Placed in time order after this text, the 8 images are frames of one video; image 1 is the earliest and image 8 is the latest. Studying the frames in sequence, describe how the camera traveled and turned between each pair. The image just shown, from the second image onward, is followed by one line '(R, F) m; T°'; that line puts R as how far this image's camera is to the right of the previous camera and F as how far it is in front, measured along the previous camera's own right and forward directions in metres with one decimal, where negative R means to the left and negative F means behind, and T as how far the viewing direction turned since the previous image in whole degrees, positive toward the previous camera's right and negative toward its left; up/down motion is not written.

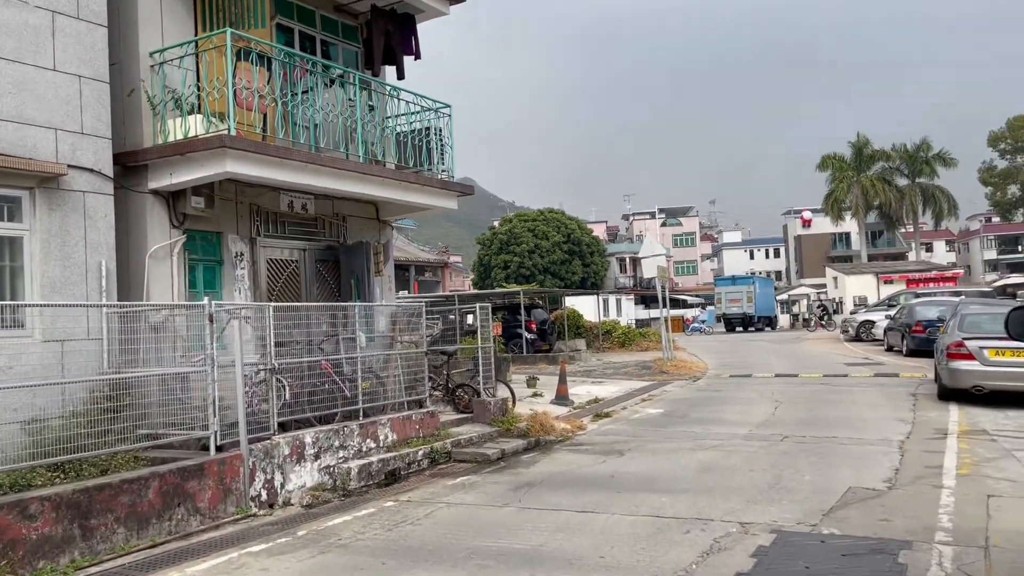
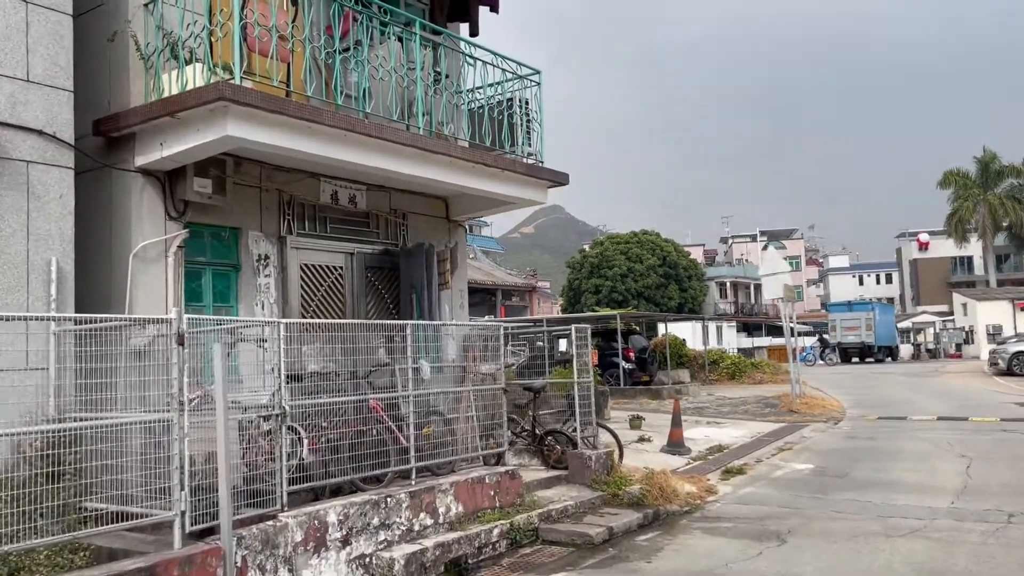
(-0.2, +2.5) m; -6°
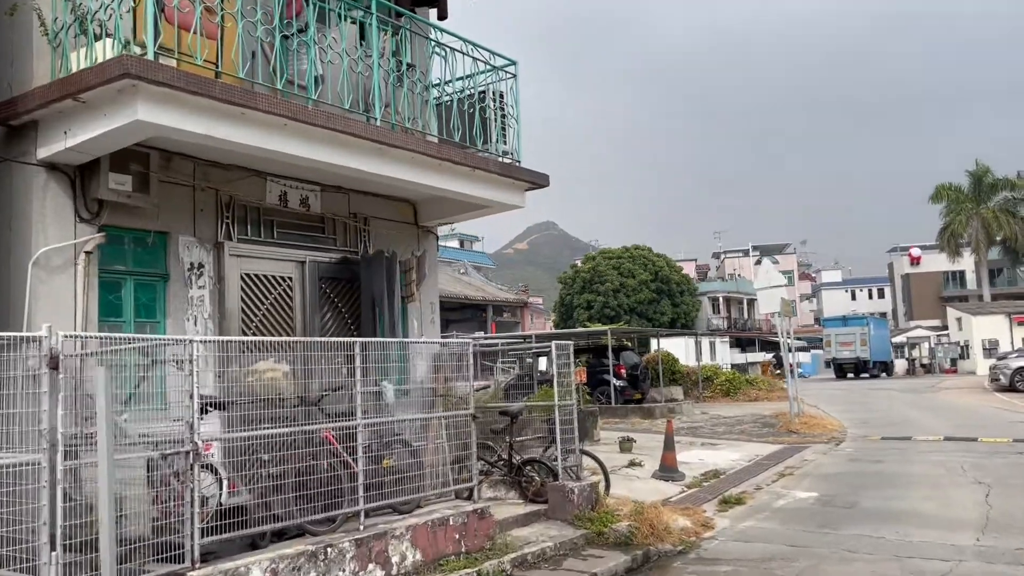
(+0.2, +0.8) m; +1°
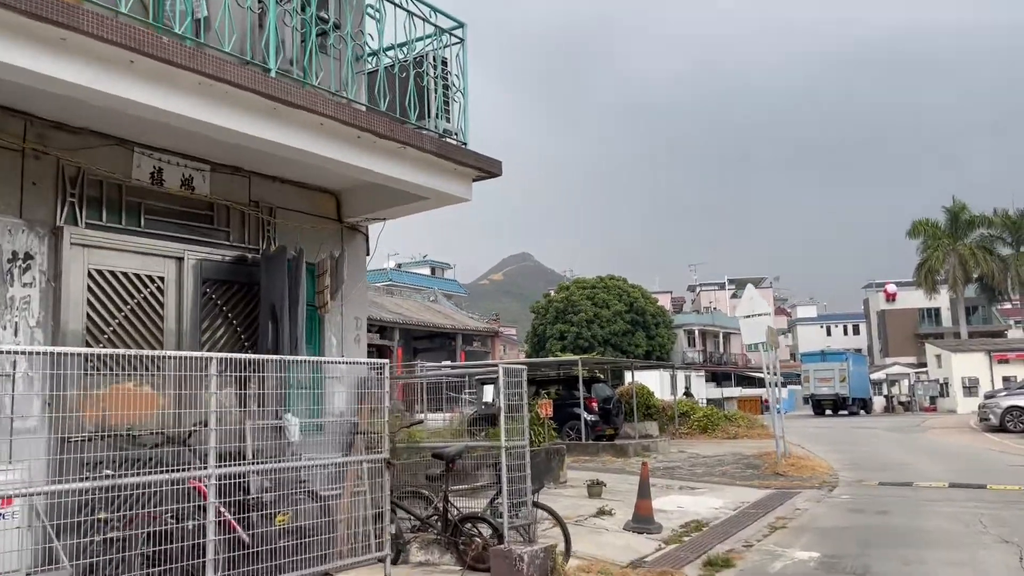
(+0.3, +1.5) m; +2°
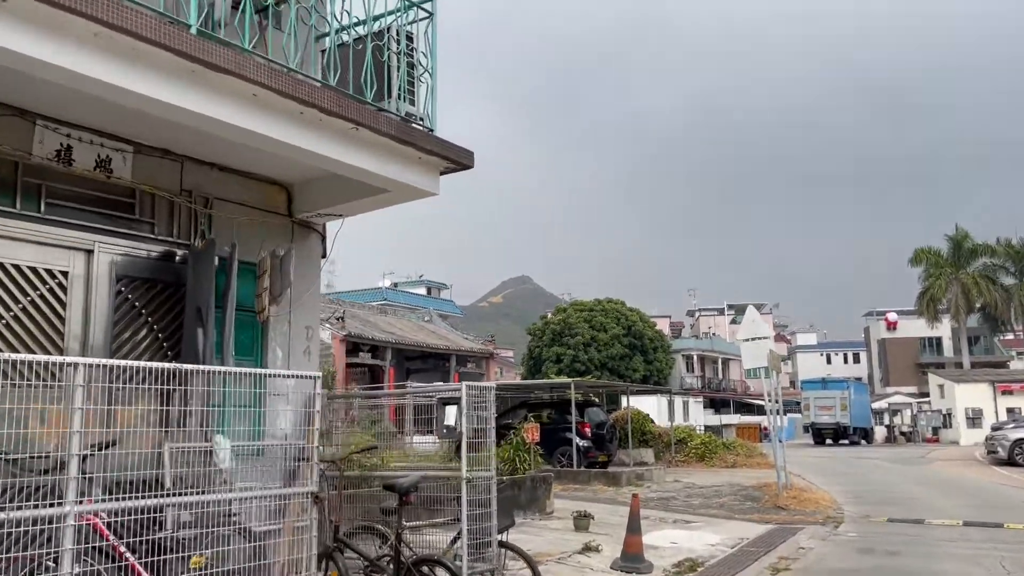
(+0.2, +0.8) m; 0°
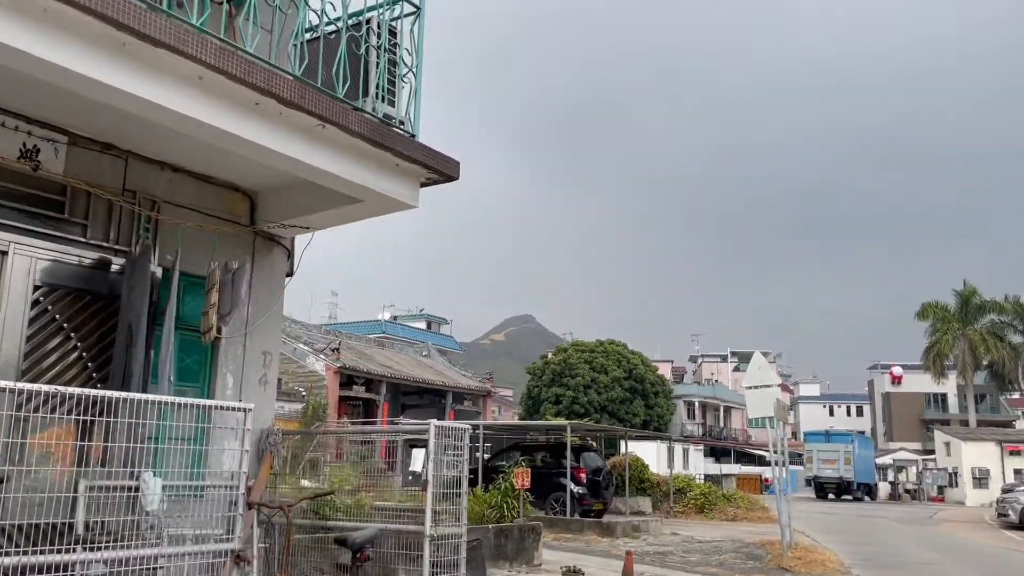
(+0.1, +0.7) m; 0°
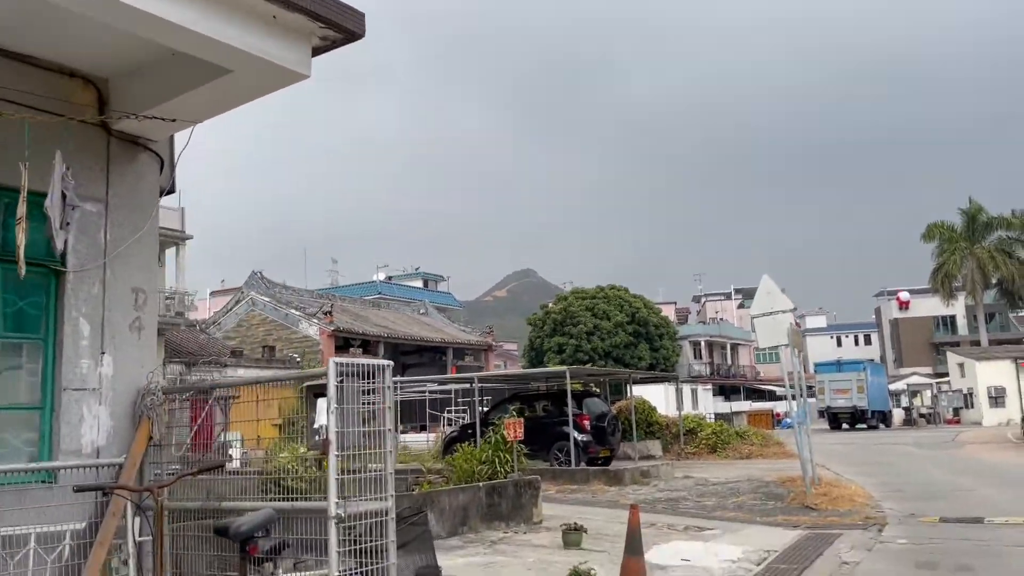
(+0.3, +1.2) m; 0°
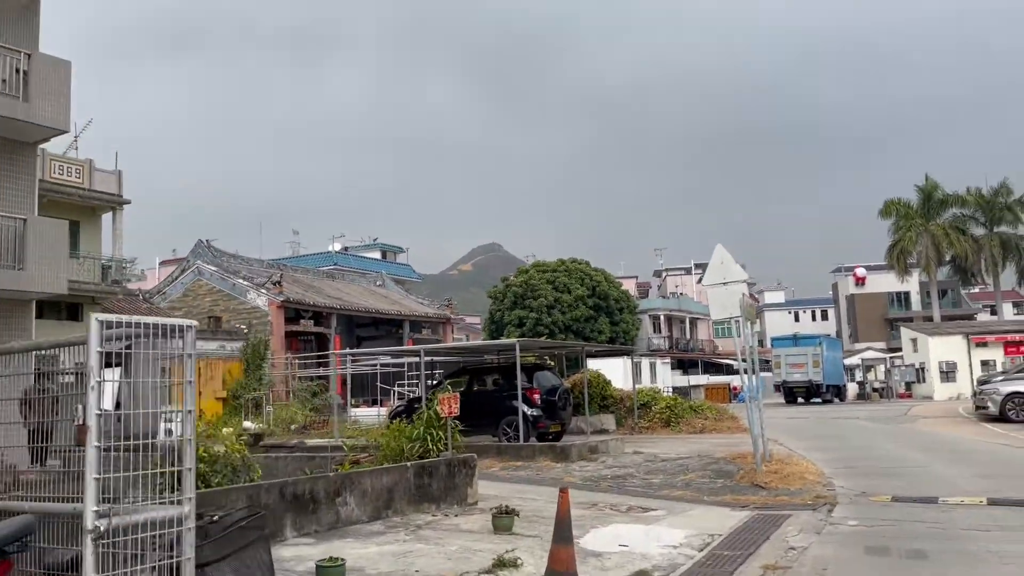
(+0.4, +0.8) m; +3°
